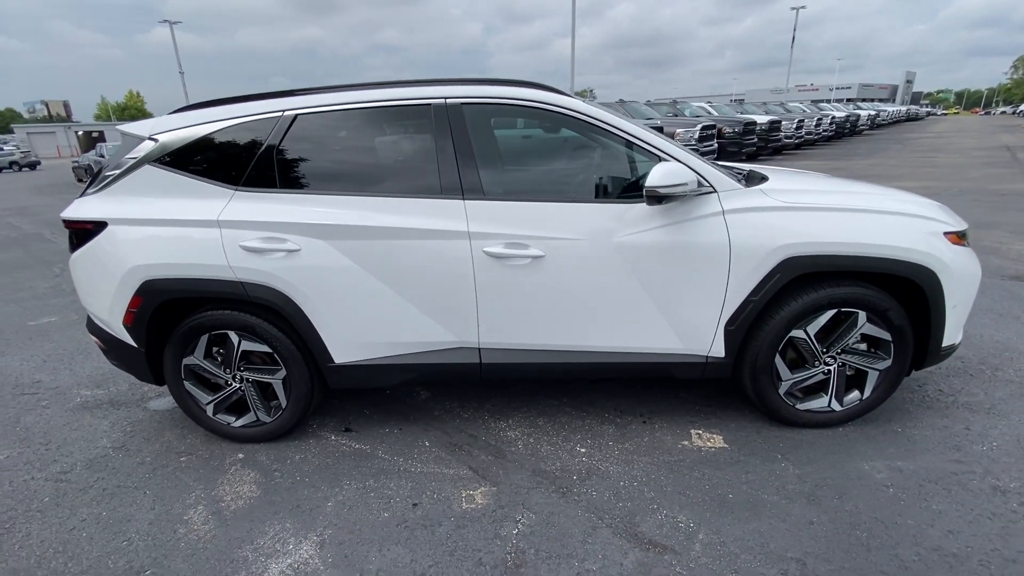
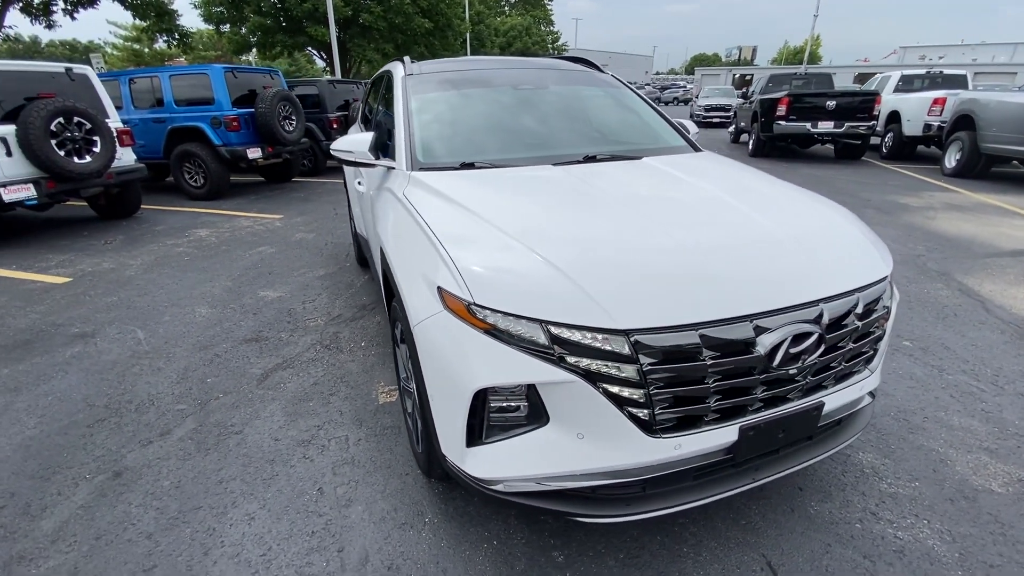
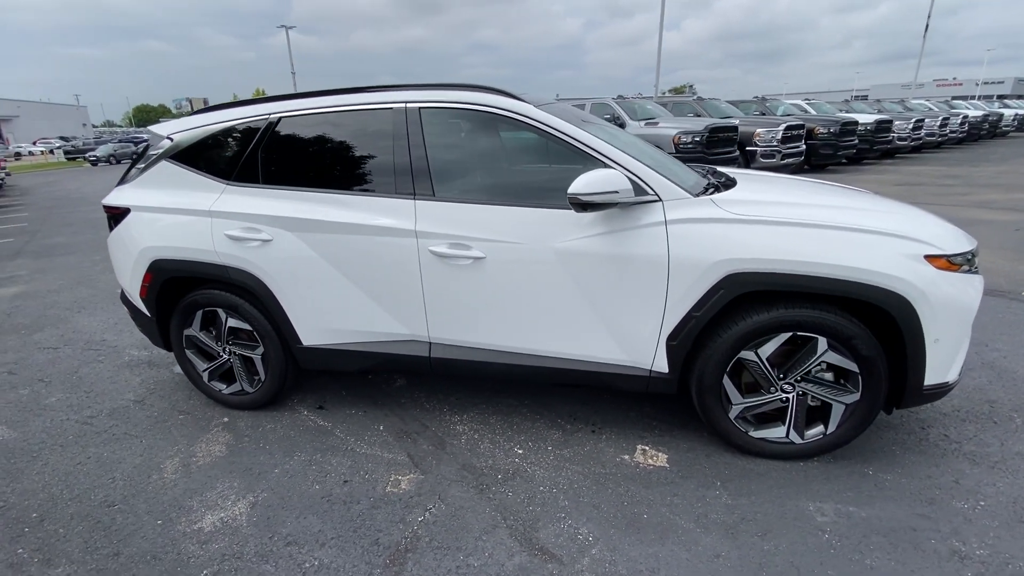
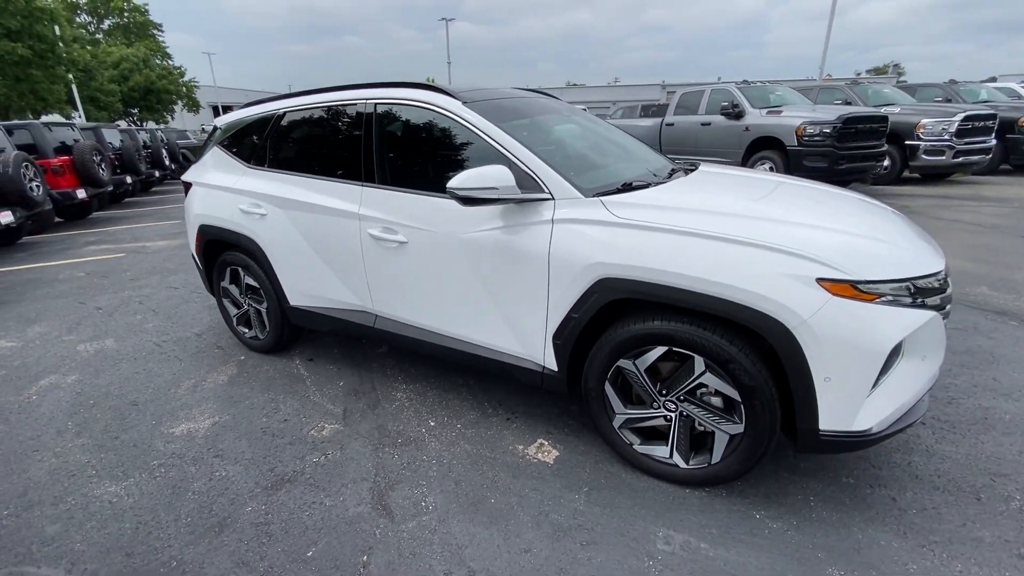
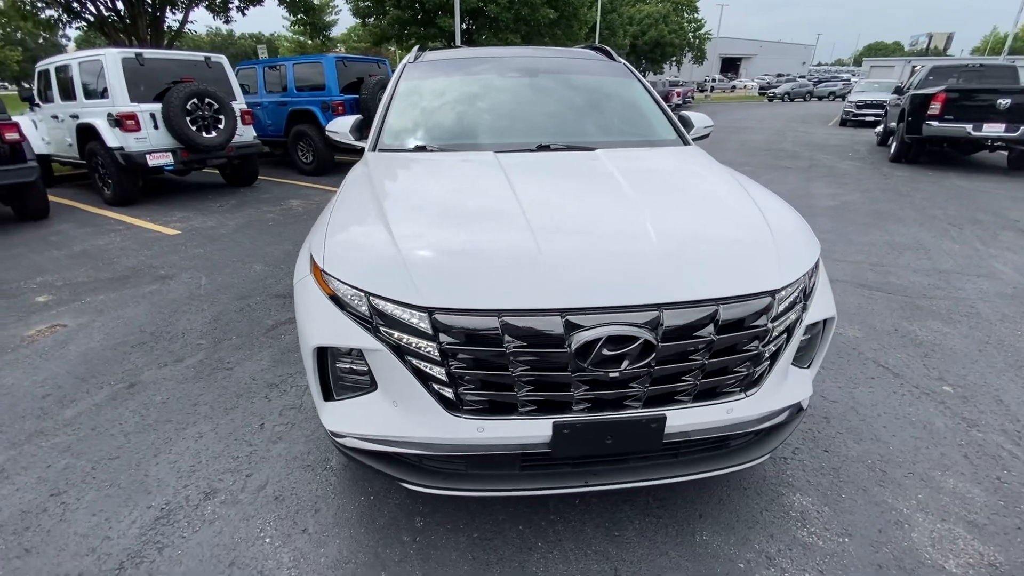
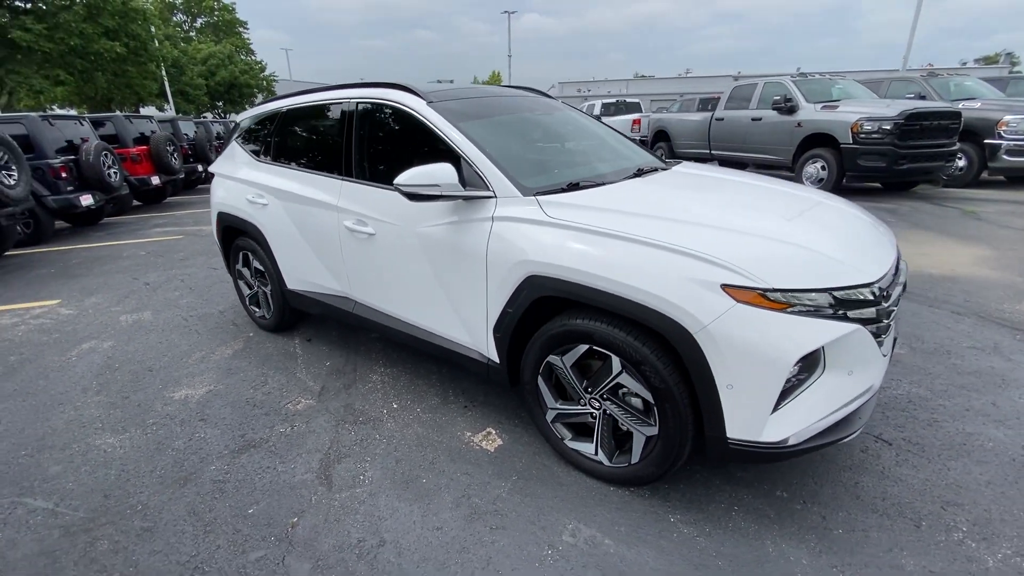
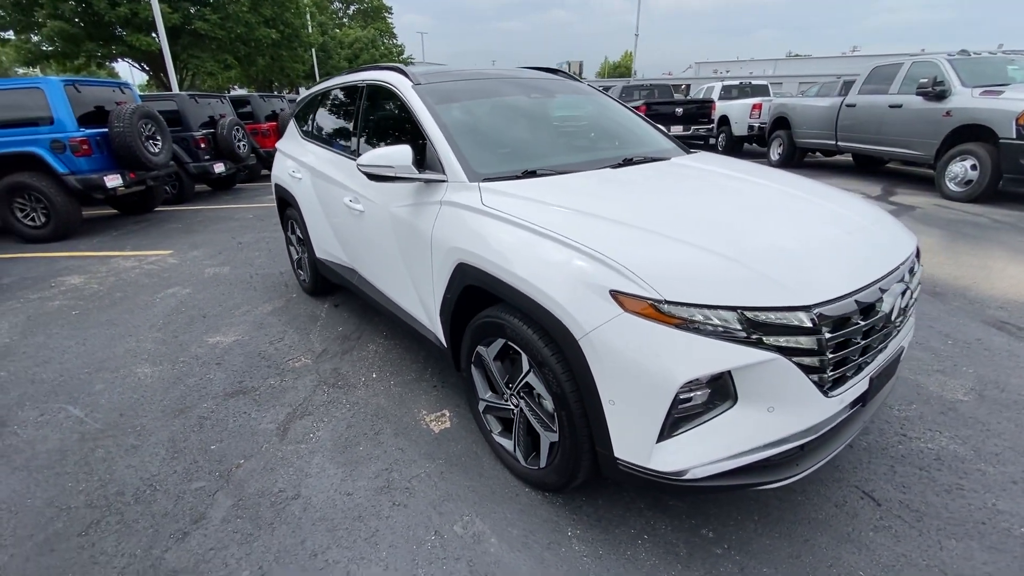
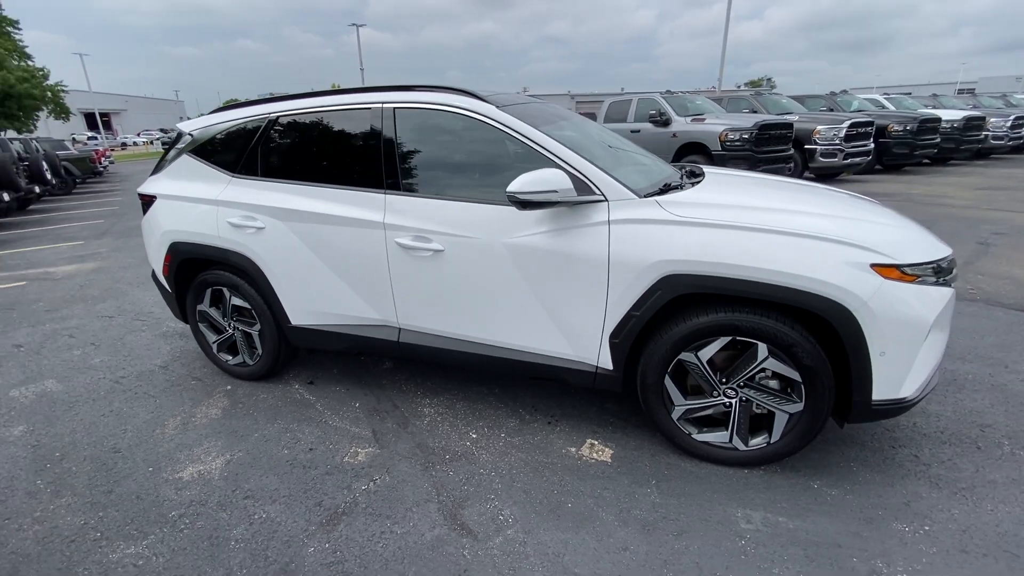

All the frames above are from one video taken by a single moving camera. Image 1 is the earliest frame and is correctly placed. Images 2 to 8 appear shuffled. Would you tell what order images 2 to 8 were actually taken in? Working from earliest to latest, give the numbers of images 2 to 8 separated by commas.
3, 8, 4, 6, 7, 2, 5
